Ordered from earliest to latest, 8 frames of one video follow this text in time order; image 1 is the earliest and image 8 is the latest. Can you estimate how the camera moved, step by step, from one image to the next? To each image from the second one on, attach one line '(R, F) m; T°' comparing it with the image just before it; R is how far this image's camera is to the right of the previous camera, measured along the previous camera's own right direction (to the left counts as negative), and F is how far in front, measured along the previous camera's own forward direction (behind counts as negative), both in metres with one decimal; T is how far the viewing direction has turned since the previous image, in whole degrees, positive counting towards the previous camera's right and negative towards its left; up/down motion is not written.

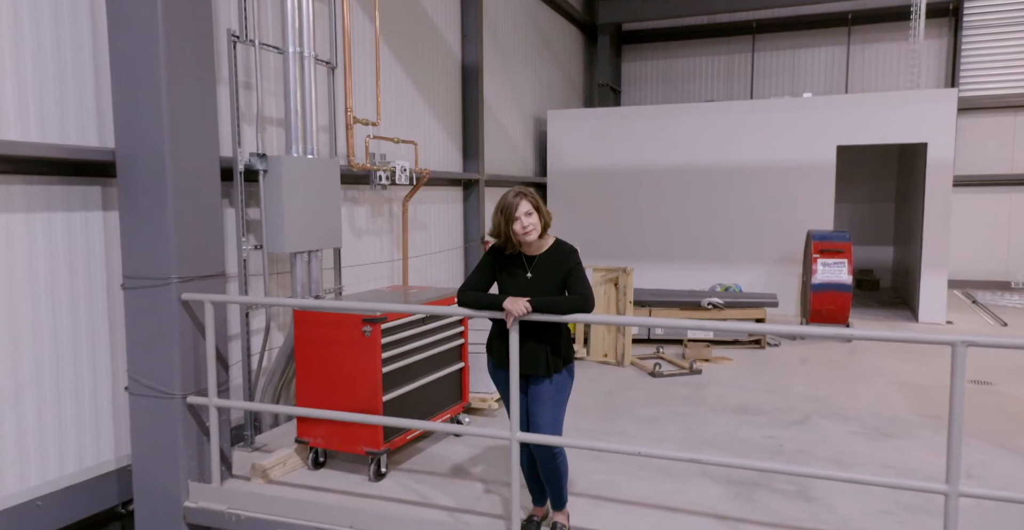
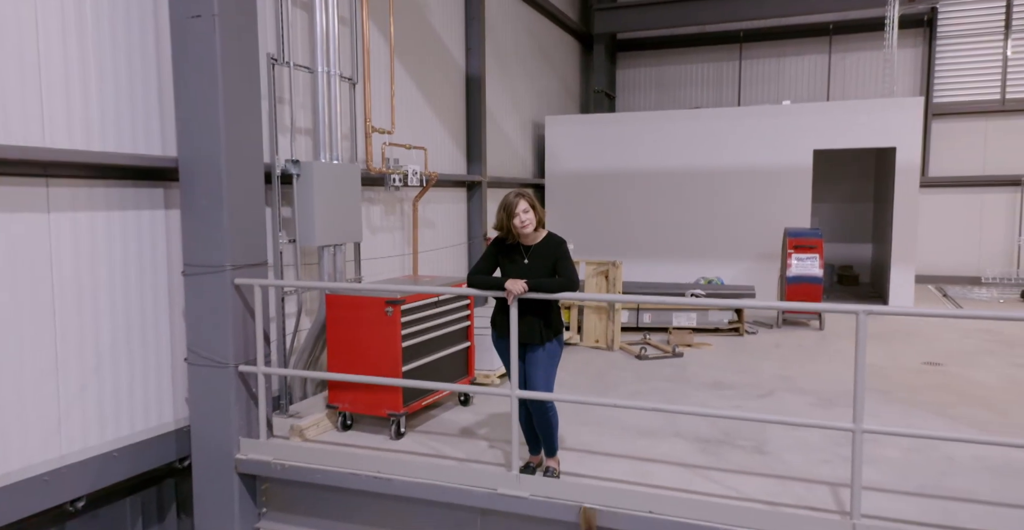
(0.0, -0.6) m; 0°
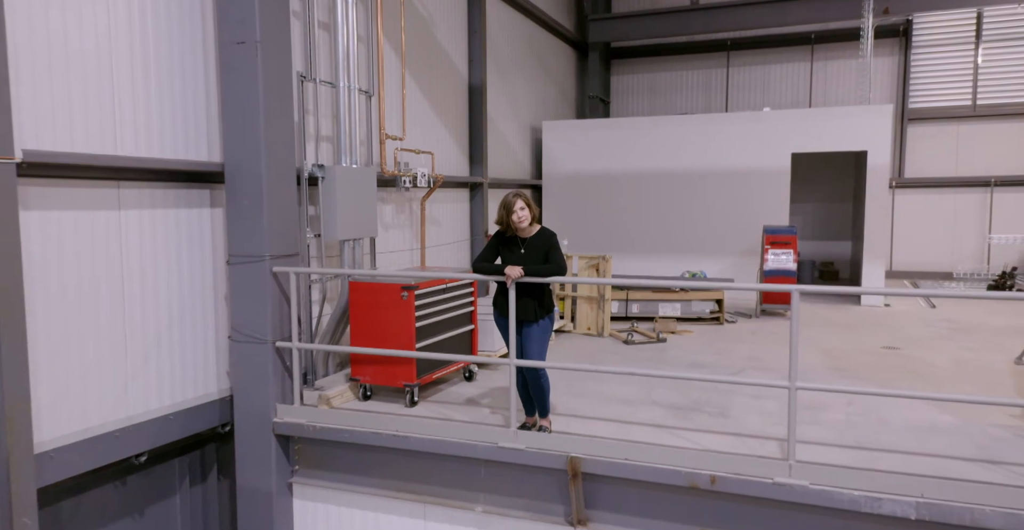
(0.0, -0.6) m; 0°
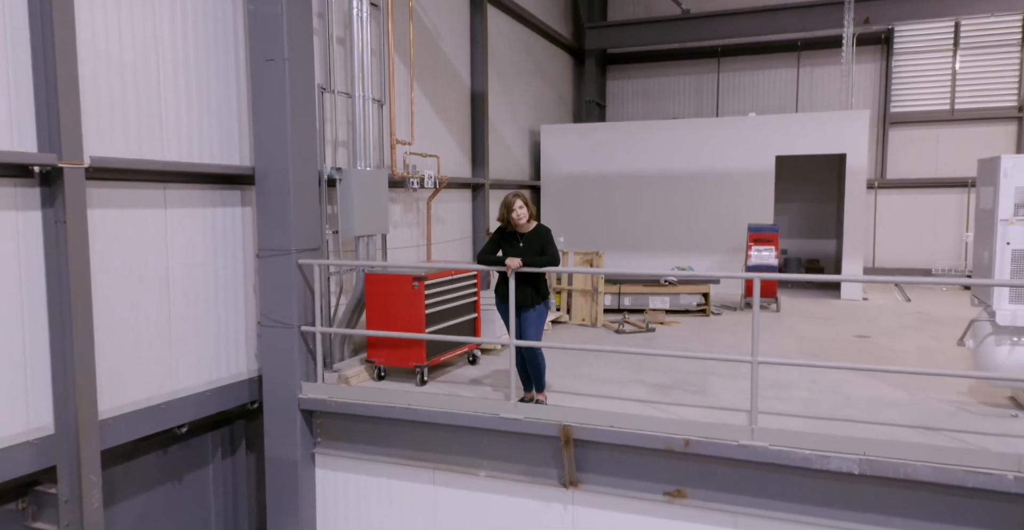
(0.0, -0.5) m; 0°
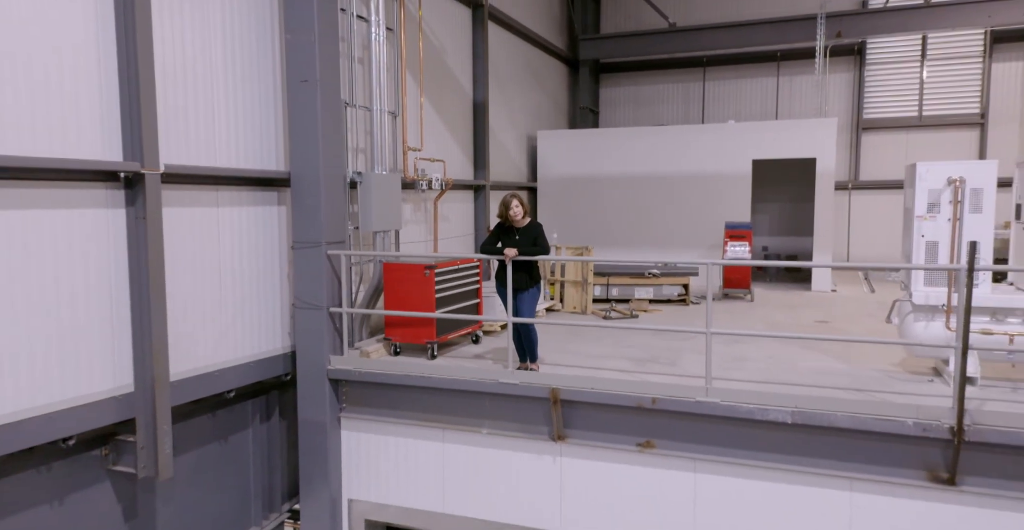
(0.0, -0.8) m; 0°
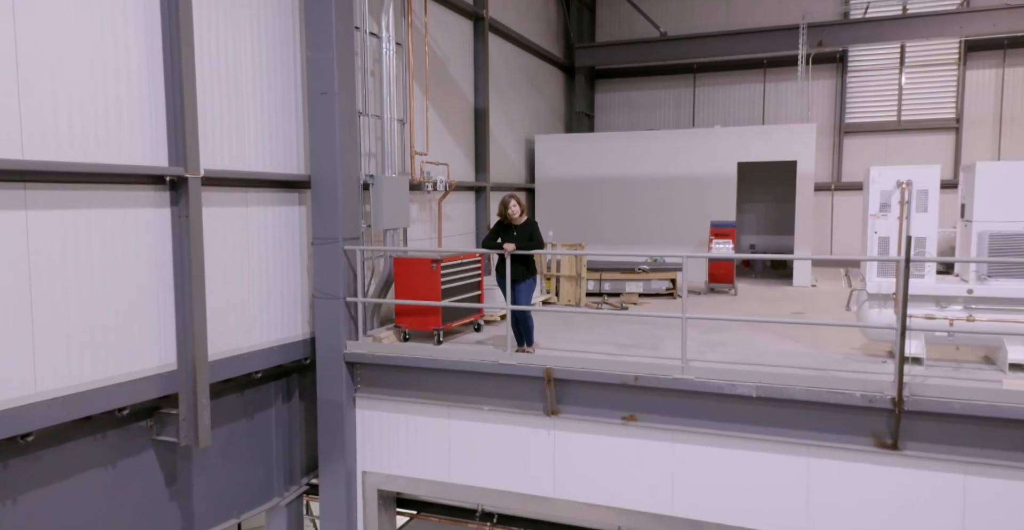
(0.0, -0.6) m; 0°
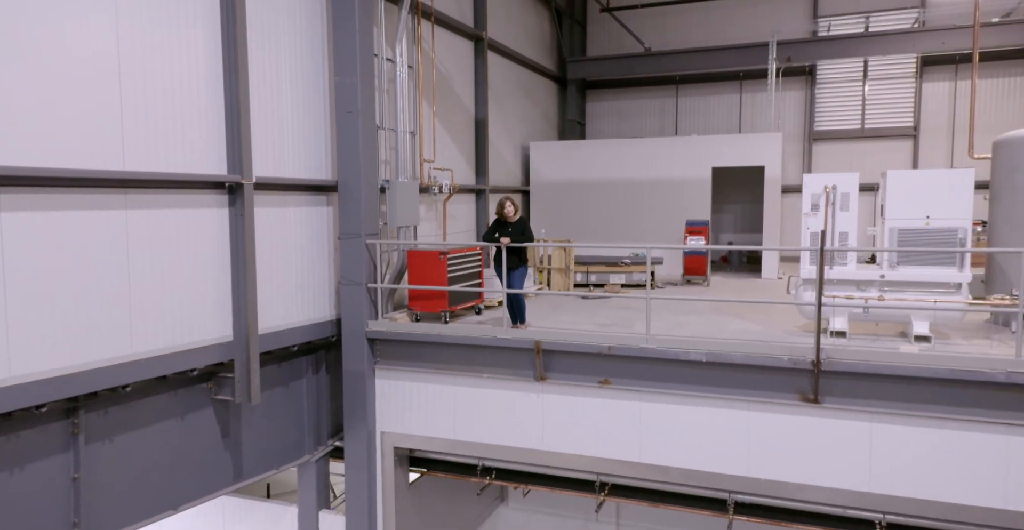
(0.0, -1.2) m; 0°
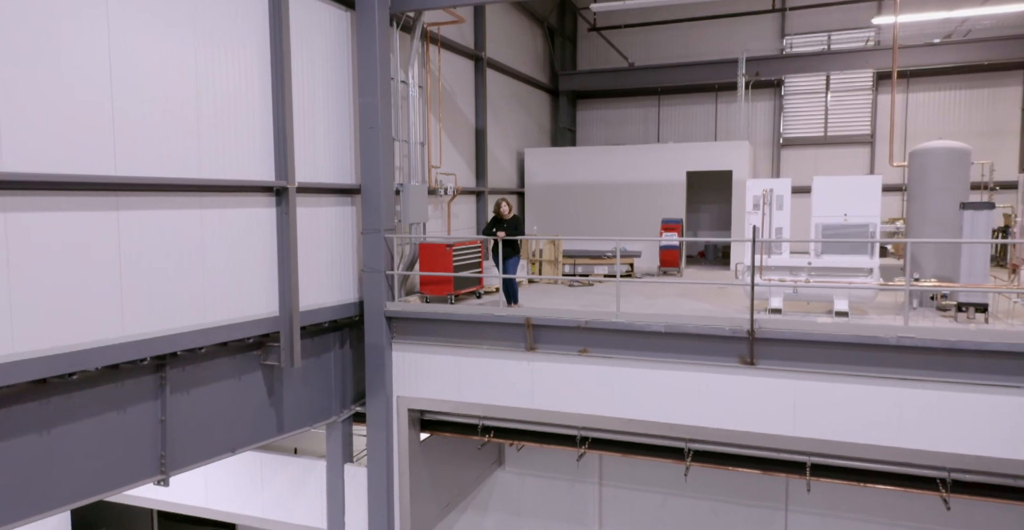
(0.0, -1.5) m; 0°
